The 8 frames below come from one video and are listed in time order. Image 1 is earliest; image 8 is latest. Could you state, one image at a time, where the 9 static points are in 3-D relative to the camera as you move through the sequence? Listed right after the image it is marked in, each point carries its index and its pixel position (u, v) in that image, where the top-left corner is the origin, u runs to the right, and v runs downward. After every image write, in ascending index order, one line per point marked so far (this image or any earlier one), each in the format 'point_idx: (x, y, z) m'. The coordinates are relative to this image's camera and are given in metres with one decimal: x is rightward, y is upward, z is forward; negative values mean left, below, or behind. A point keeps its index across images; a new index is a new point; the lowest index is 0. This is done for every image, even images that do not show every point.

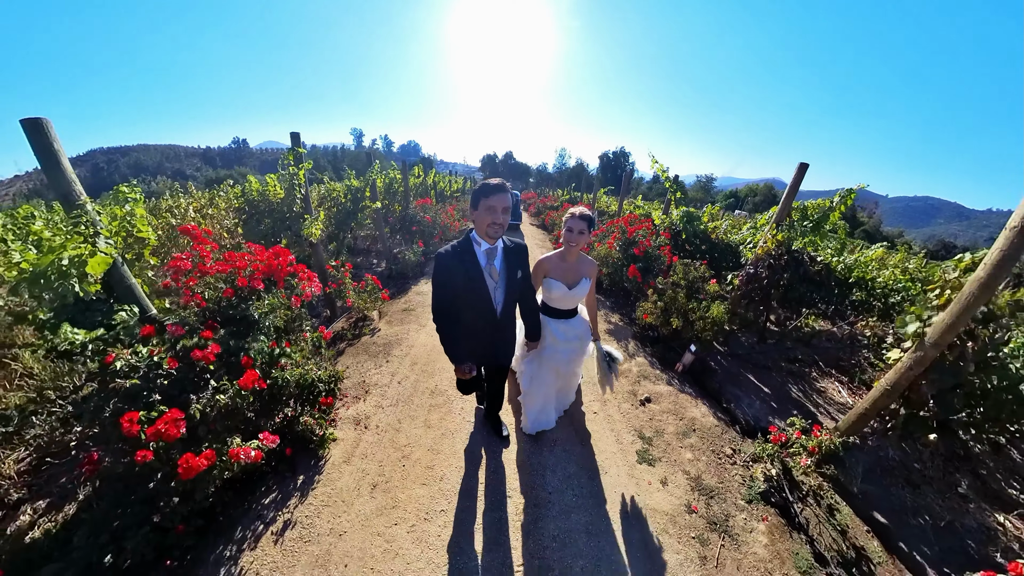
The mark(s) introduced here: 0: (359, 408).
0: (-1.4, -1.1, +3.1) m
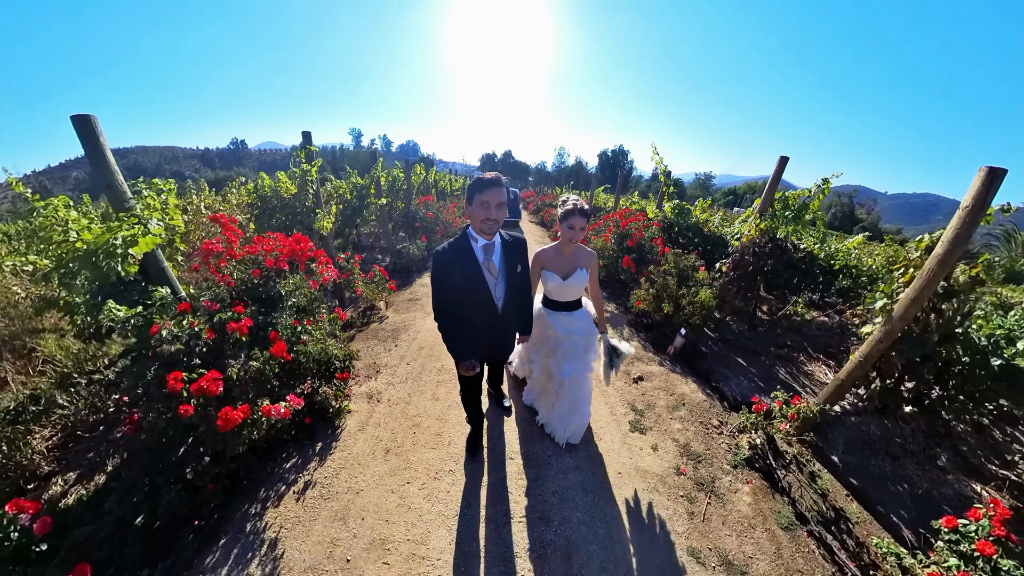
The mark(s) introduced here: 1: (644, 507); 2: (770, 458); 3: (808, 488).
0: (-1.3, -0.9, +3.3) m
1: (+0.9, -1.5, +2.4) m
2: (+2.2, -1.4, +2.9) m
3: (+2.4, -1.6, +2.8) m
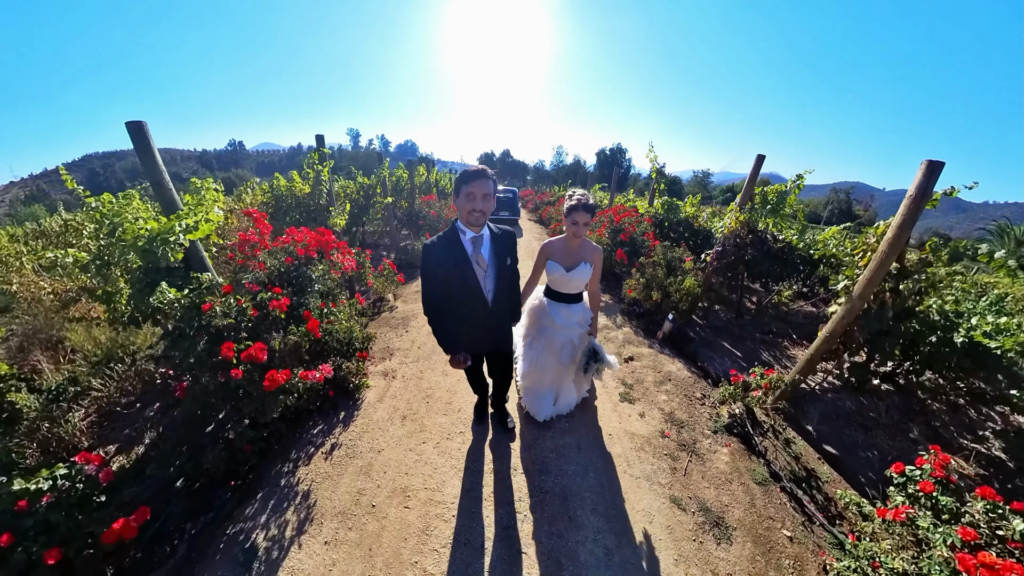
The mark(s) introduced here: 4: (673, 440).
0: (-1.3, -0.8, +3.6) m
1: (+1.0, -1.4, +2.7) m
2: (+2.2, -1.3, +3.2) m
3: (+2.4, -1.5, +3.1) m
4: (+1.4, -1.3, +3.1) m
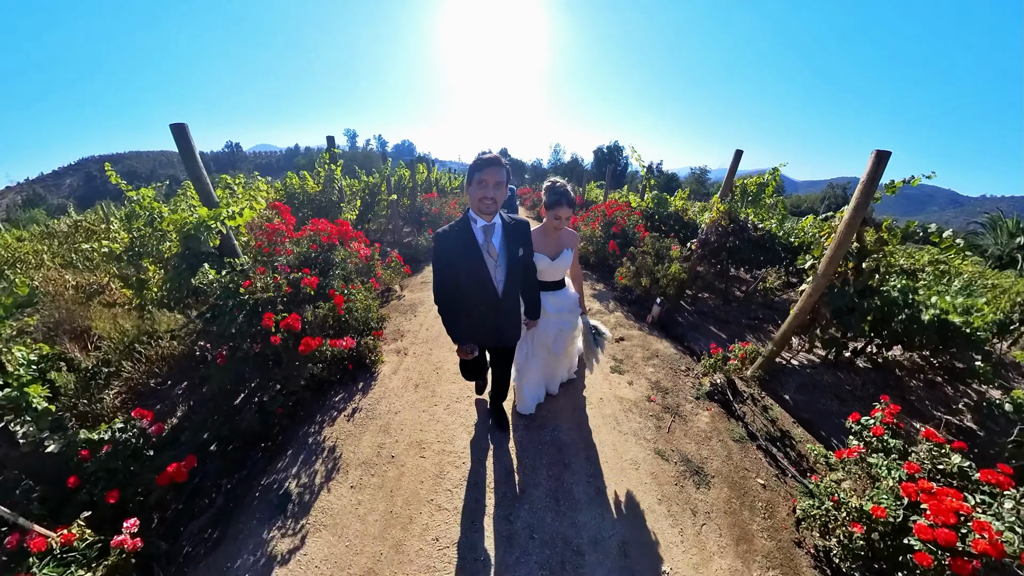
0: (-1.3, -0.6, +3.9) m
1: (+1.0, -1.2, +3.0) m
2: (+2.2, -1.1, +3.5) m
3: (+2.4, -1.3, +3.4) m
4: (+1.5, -1.2, +3.4) m
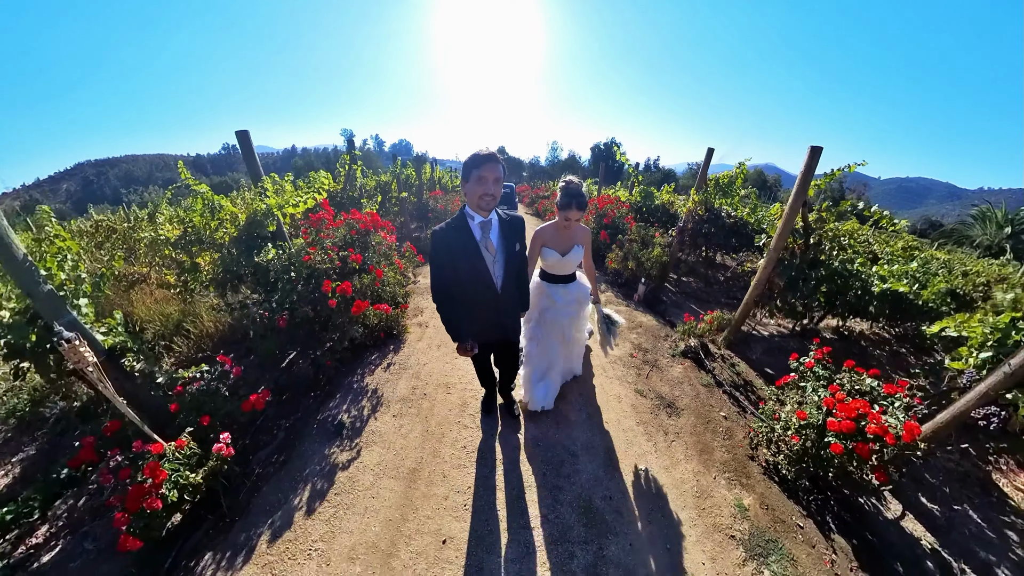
0: (-1.2, -0.4, +4.5) m
1: (+1.0, -0.9, +3.7) m
2: (+2.3, -0.8, +4.2) m
3: (+2.5, -0.9, +4.0) m
4: (+1.5, -0.9, +4.1) m
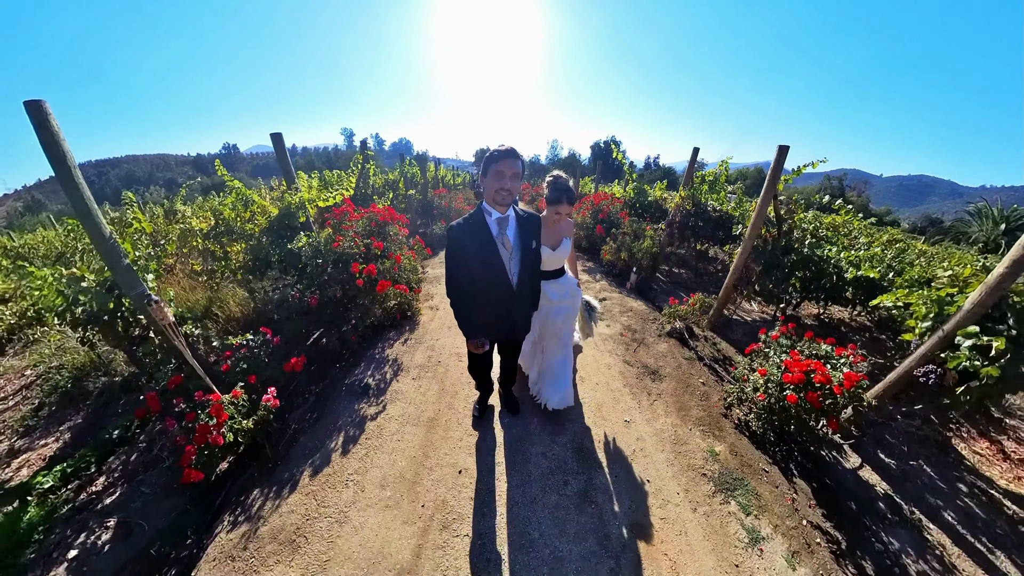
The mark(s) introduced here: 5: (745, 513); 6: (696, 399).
0: (-1.2, -0.2, +5.0) m
1: (+1.1, -0.7, +4.1) m
2: (+2.3, -0.6, +4.6) m
3: (+2.6, -0.7, +4.5) m
4: (+1.6, -0.6, +4.5) m
5: (+1.9, -1.8, +2.8) m
6: (+2.0, -1.2, +3.7) m
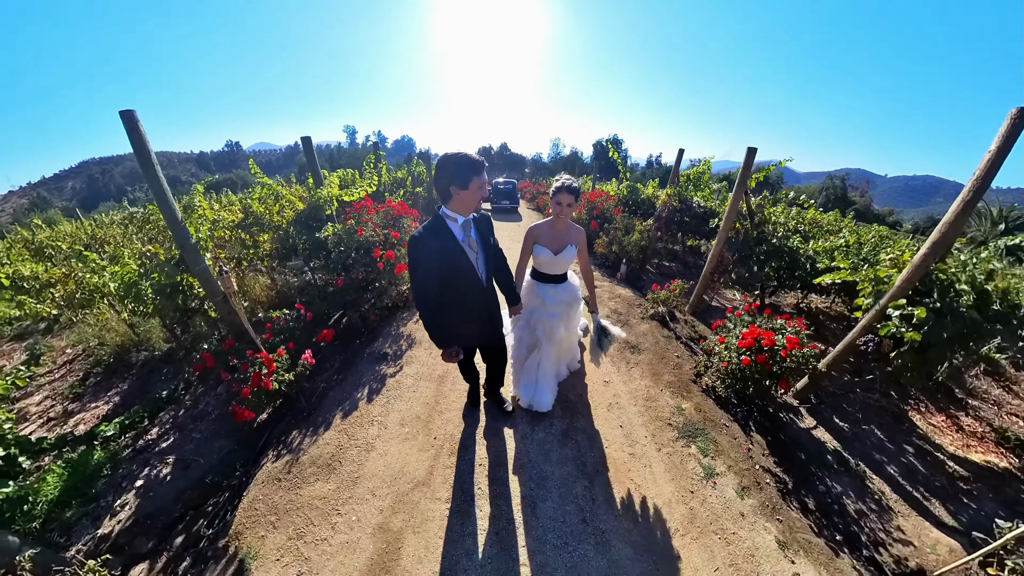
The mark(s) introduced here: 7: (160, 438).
0: (-1.2, +0.1, +5.5) m
1: (+1.1, -0.5, +4.6) m
2: (+2.3, -0.3, +5.1) m
3: (+2.5, -0.5, +5.0) m
4: (+1.5, -0.4, +5.0) m
5: (+1.8, -1.6, +3.3) m
6: (+2.0, -1.0, +4.2) m
7: (-3.8, -1.6, +3.7) m
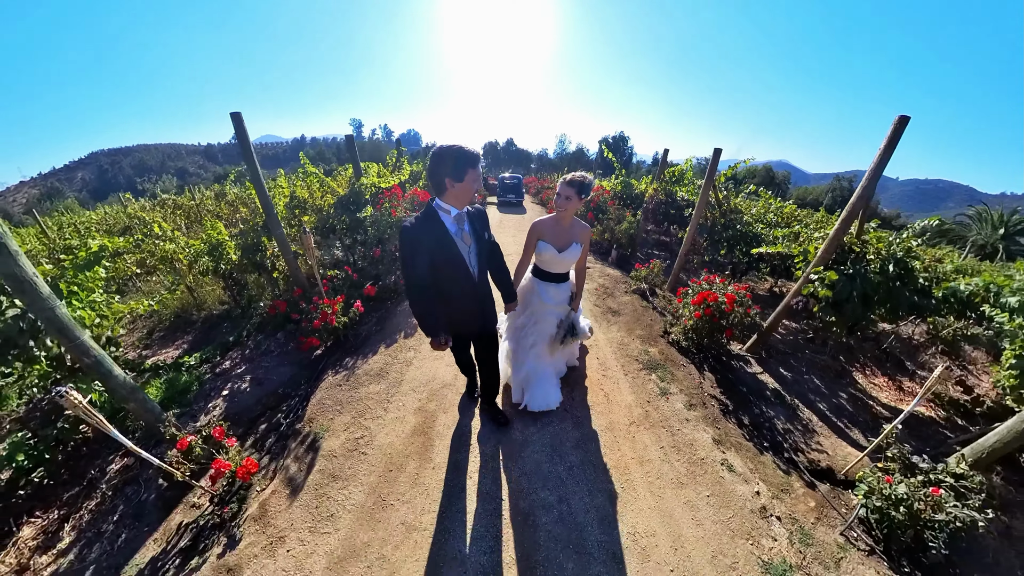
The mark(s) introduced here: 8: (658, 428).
0: (-1.2, +0.6, +6.4) m
1: (+1.1, 0.0, +5.6) m
2: (+2.4, +0.1, +6.0) m
3: (+2.6, 0.0, +5.9) m
4: (+1.6, +0.1, +5.9) m
5: (+1.9, -1.1, +4.2) m
6: (+2.0, -0.5, +5.1) m
7: (-3.8, -1.1, +4.7) m
8: (+1.6, -1.5, +3.6) m
